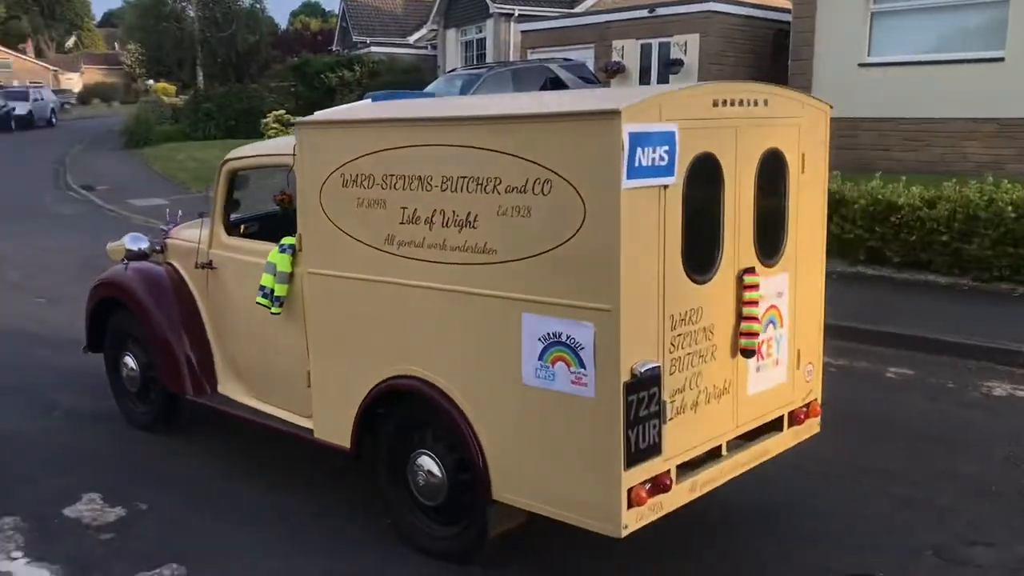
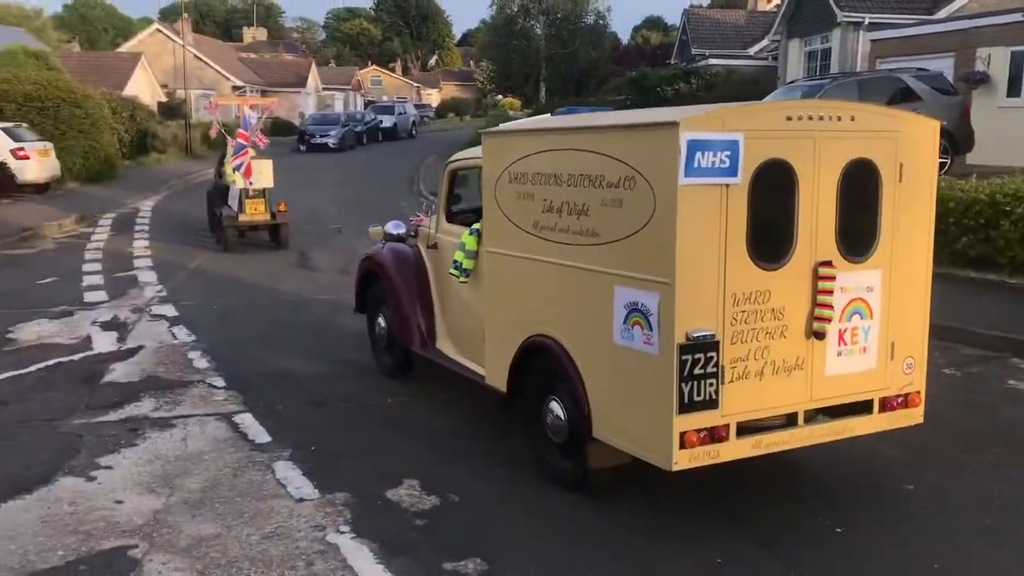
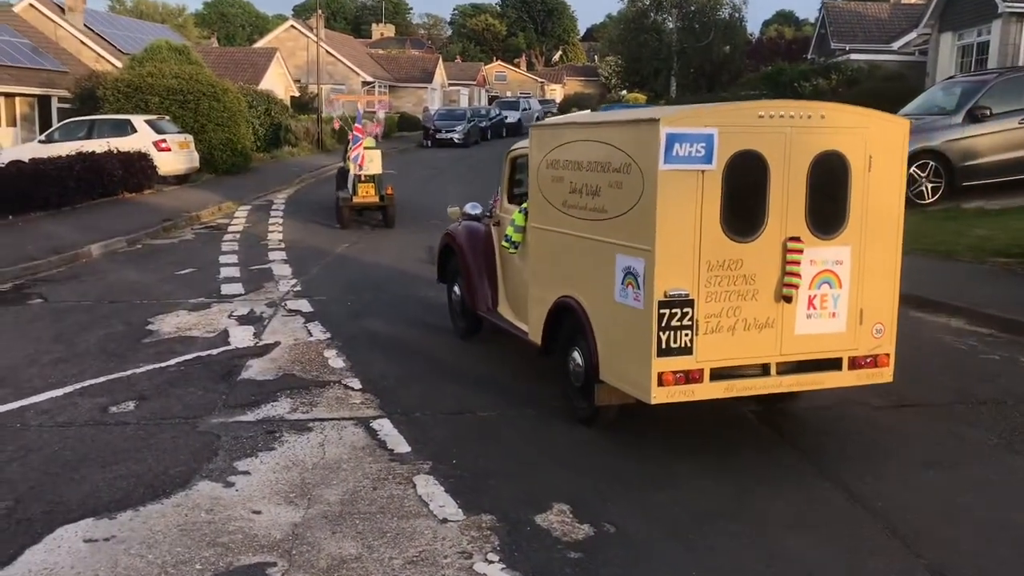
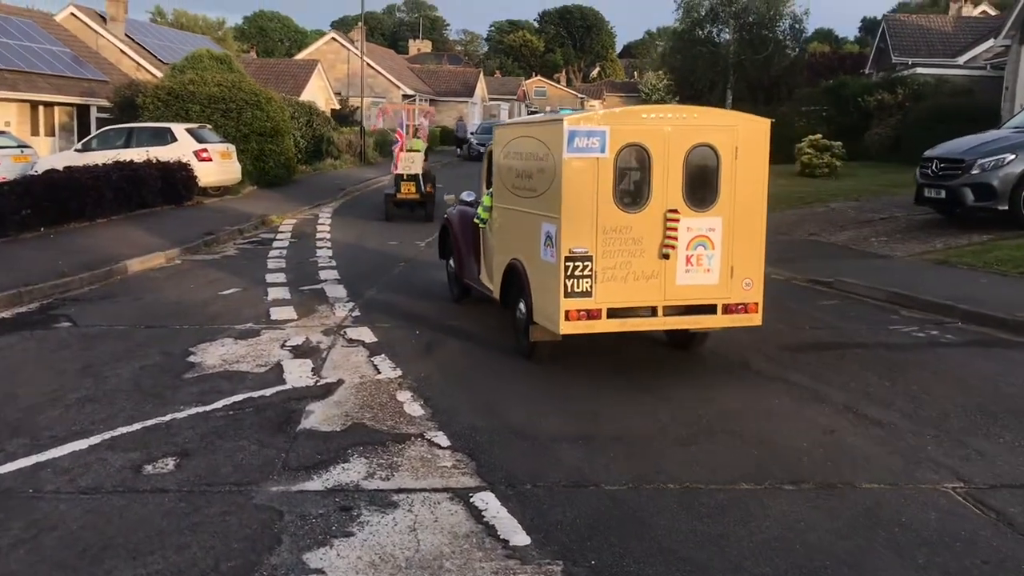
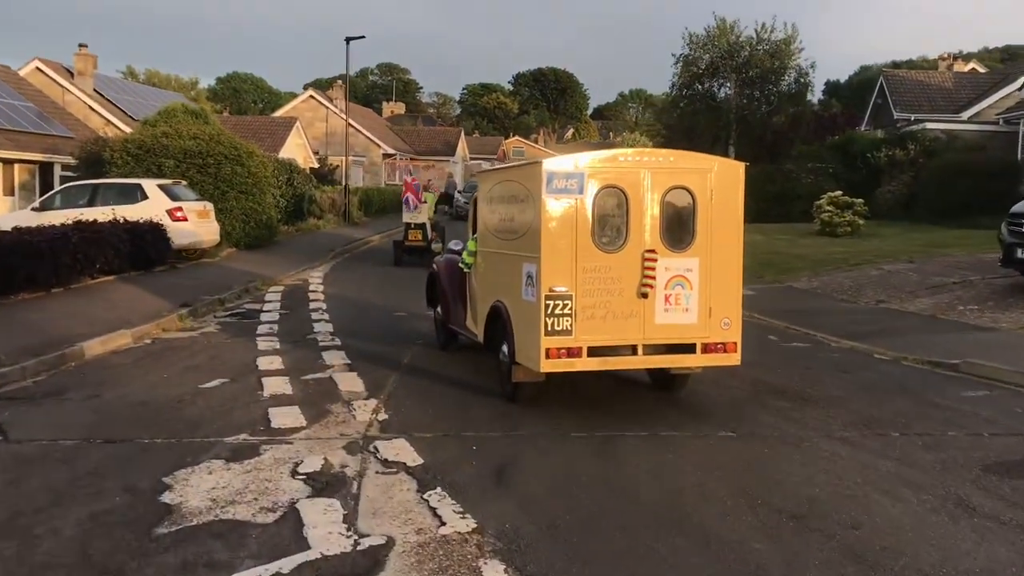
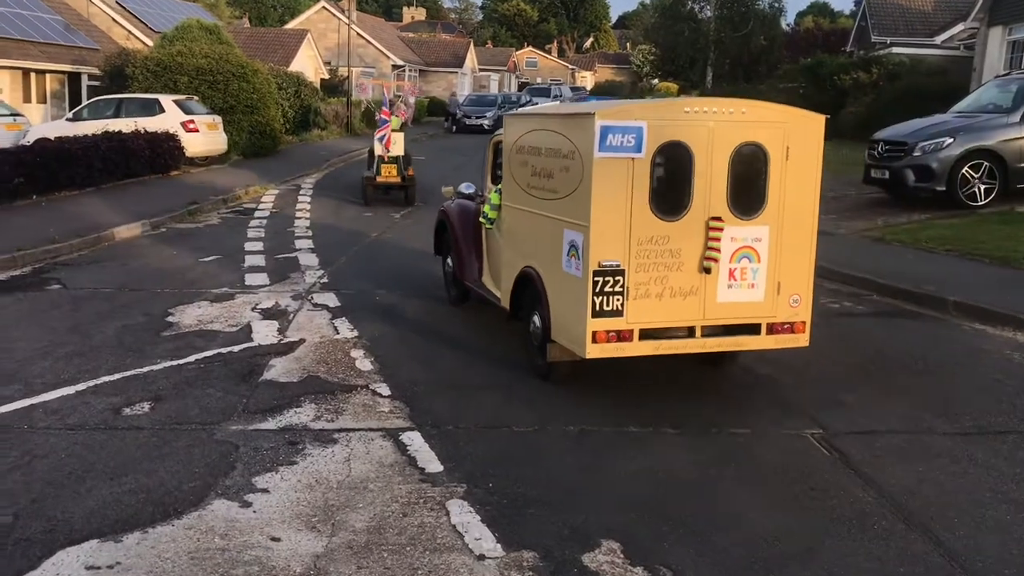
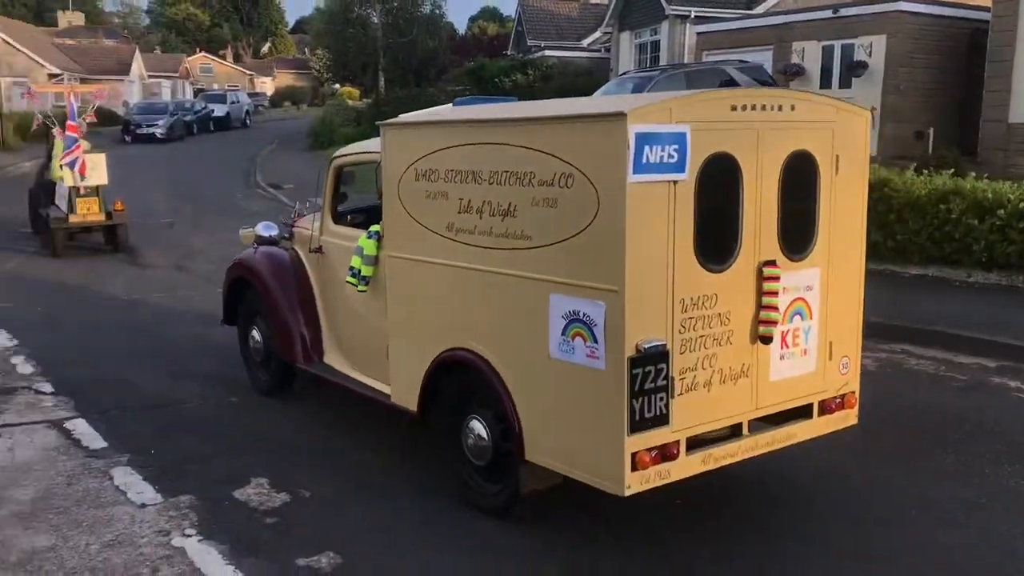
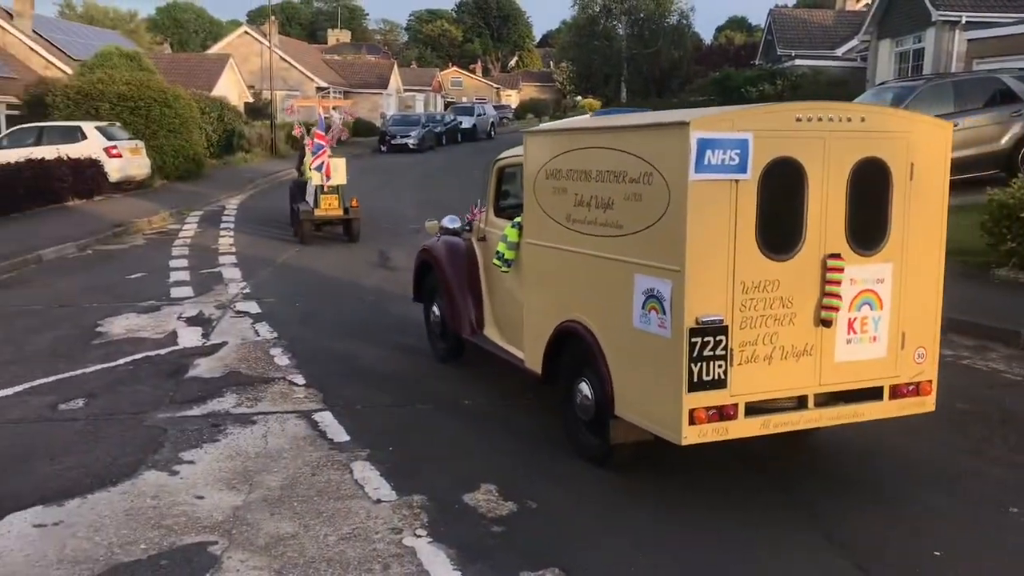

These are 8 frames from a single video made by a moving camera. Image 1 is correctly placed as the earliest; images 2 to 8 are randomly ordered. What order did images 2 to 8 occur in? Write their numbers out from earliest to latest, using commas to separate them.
7, 2, 8, 3, 6, 4, 5
